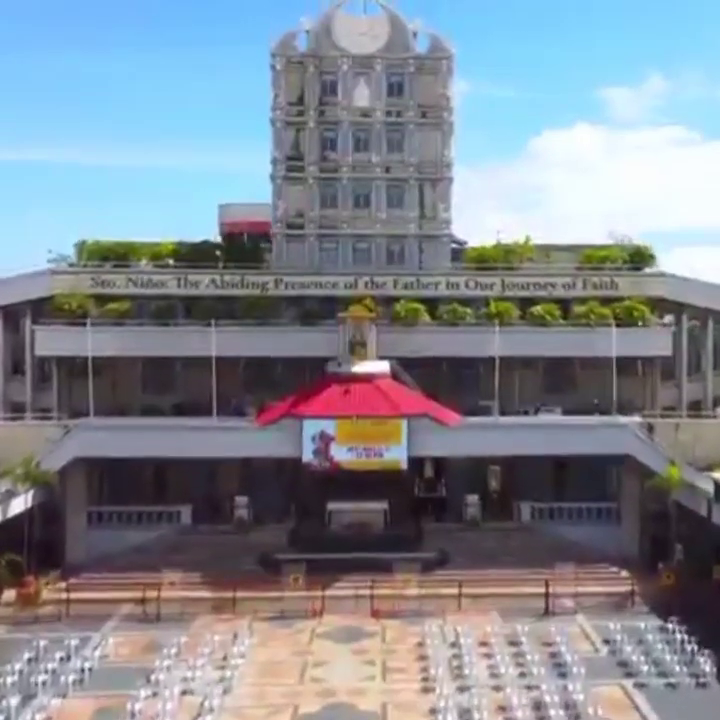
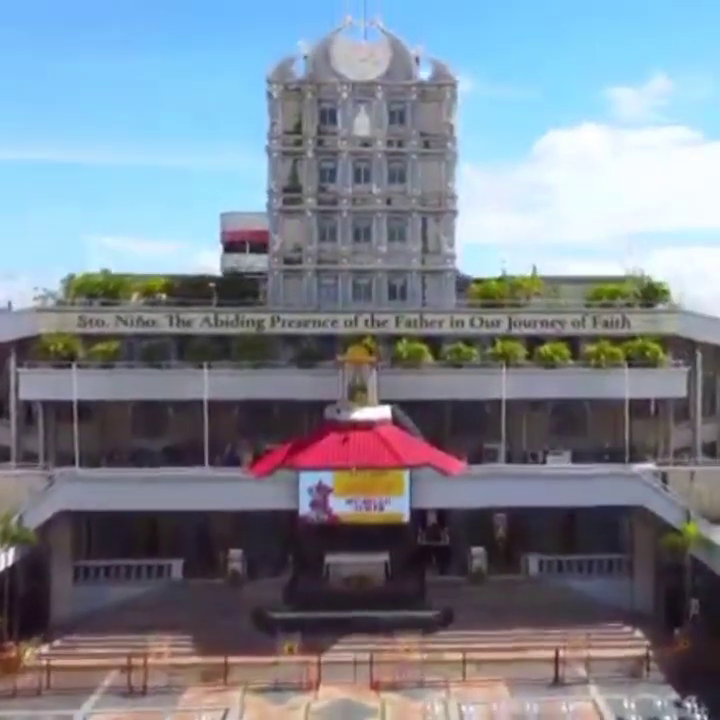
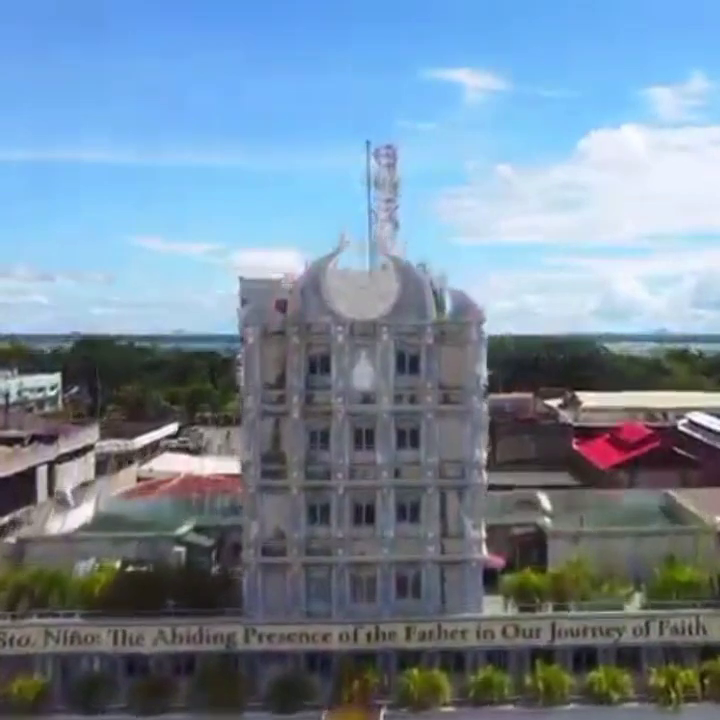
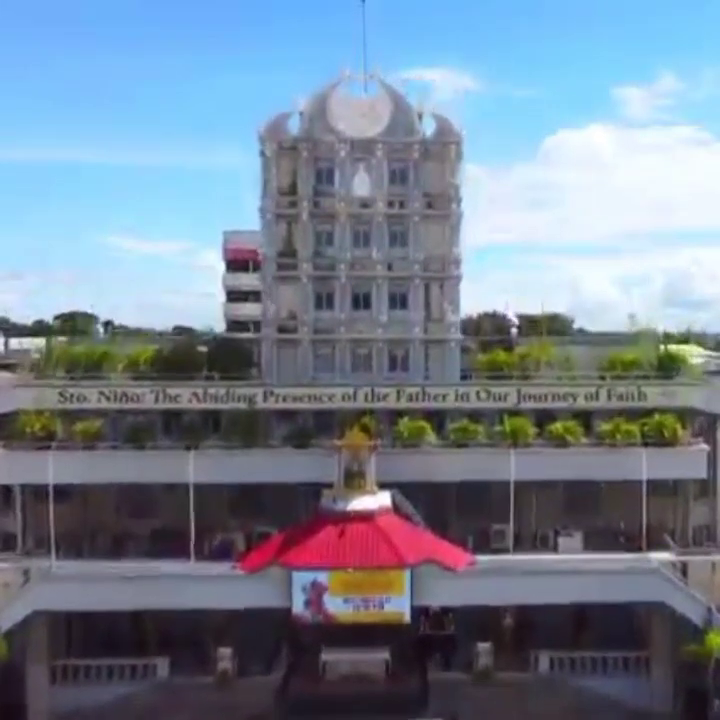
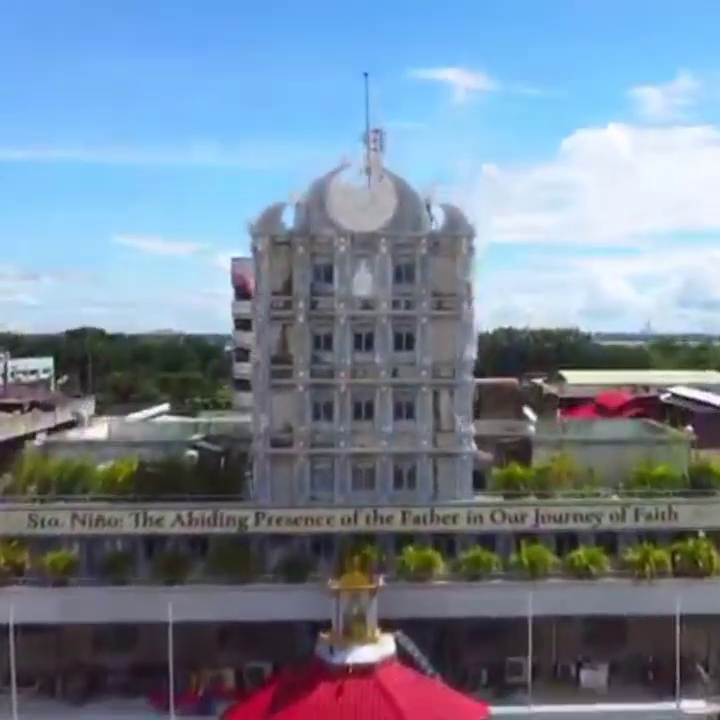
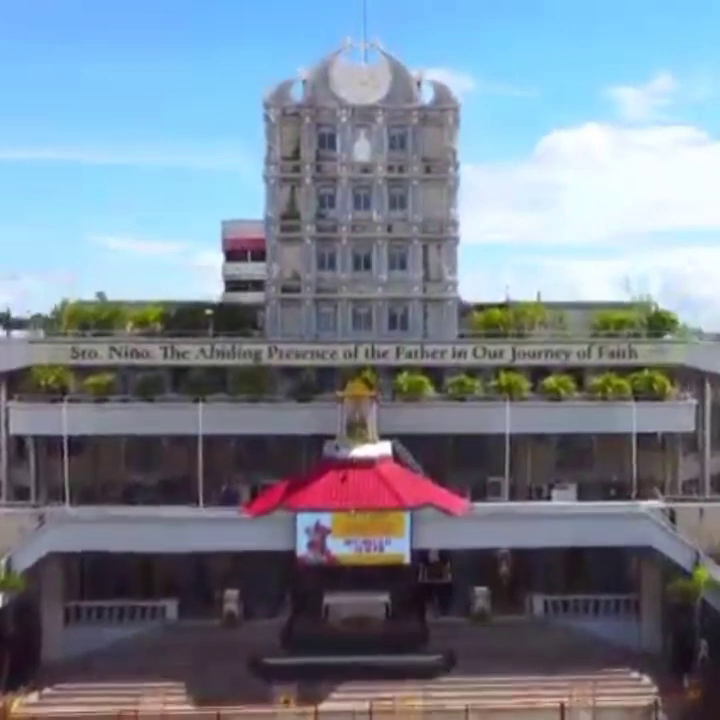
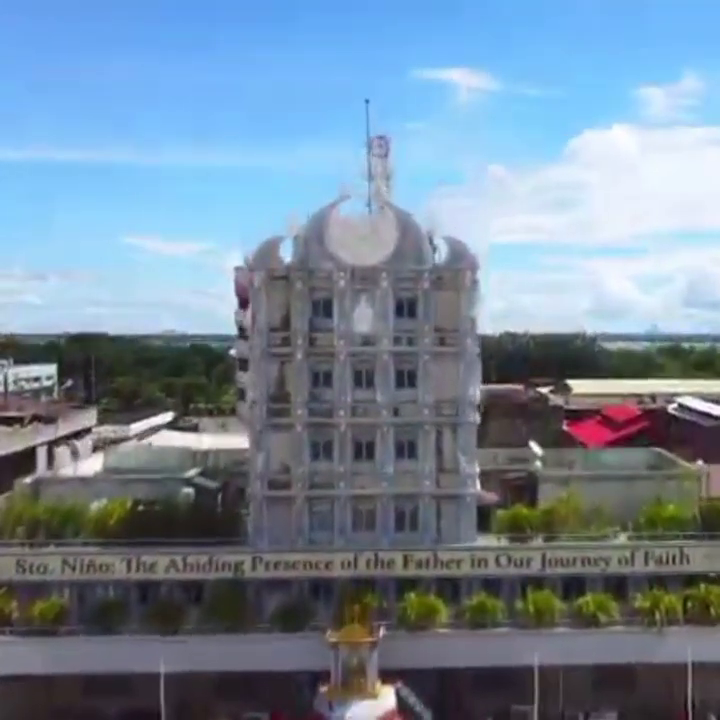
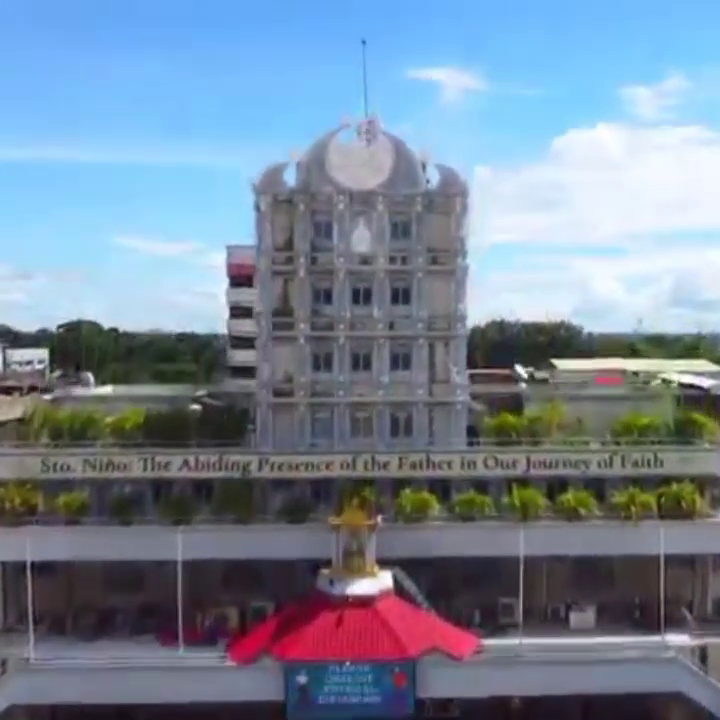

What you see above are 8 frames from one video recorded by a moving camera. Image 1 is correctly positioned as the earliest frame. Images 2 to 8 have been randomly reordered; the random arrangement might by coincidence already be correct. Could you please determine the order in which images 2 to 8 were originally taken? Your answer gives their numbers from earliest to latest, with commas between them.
2, 6, 4, 8, 5, 7, 3
